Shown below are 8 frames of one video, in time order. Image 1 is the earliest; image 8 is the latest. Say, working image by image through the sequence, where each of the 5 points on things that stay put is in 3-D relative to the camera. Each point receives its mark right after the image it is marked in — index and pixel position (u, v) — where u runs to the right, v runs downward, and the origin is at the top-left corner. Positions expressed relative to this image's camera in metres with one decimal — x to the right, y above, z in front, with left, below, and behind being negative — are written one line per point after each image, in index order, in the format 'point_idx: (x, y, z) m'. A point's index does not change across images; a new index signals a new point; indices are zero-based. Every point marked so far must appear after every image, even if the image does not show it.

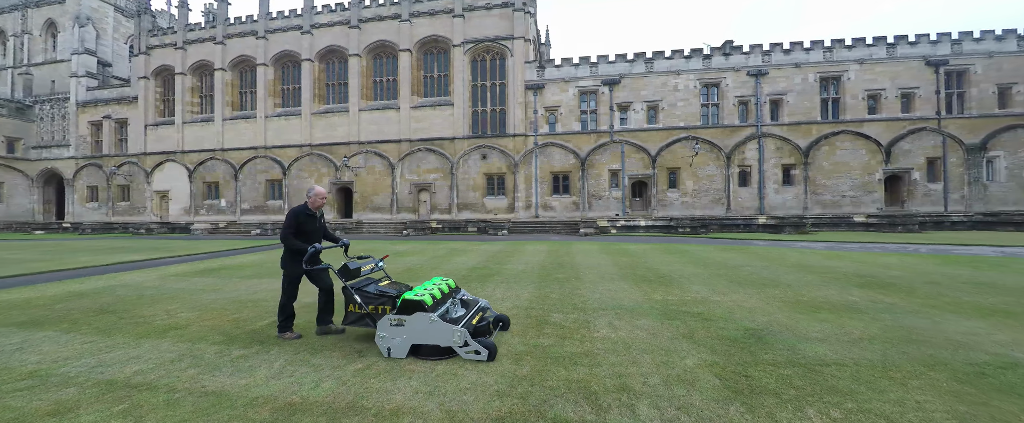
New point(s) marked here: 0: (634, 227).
0: (+6.1, -0.8, +18.5) m
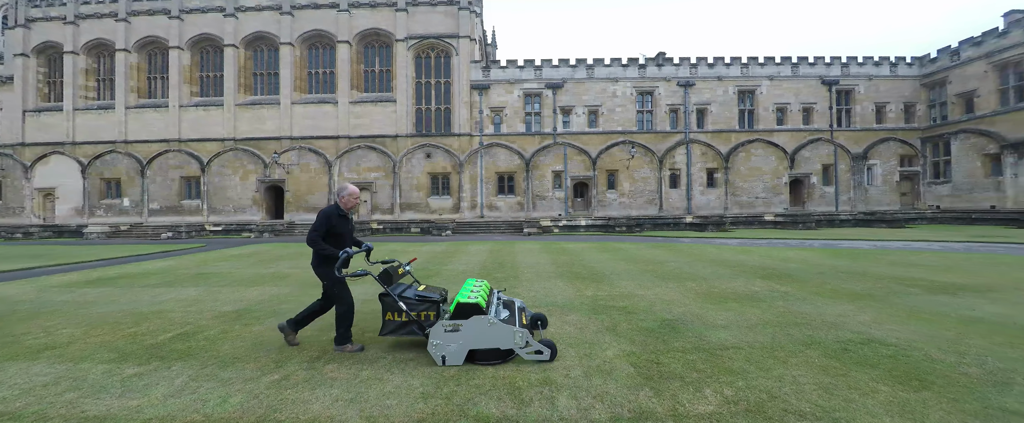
0: (+3.3, -0.8, +19.1) m
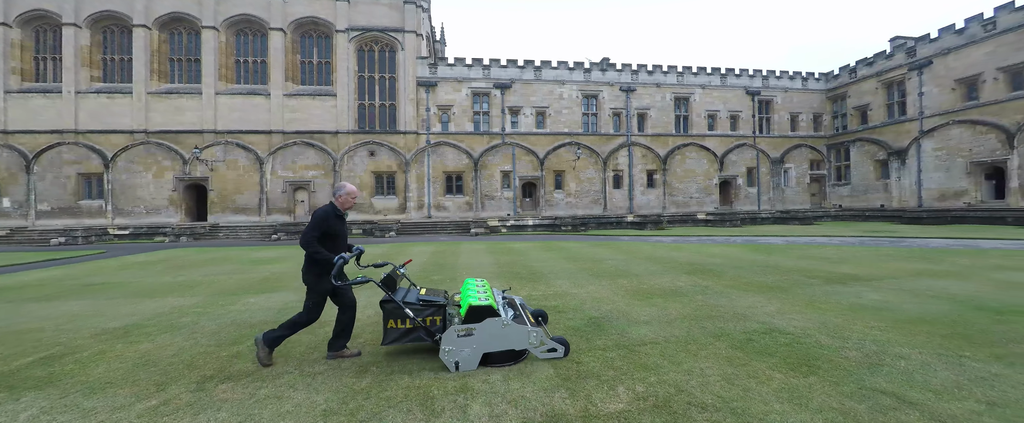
0: (+0.5, -0.8, +19.2) m
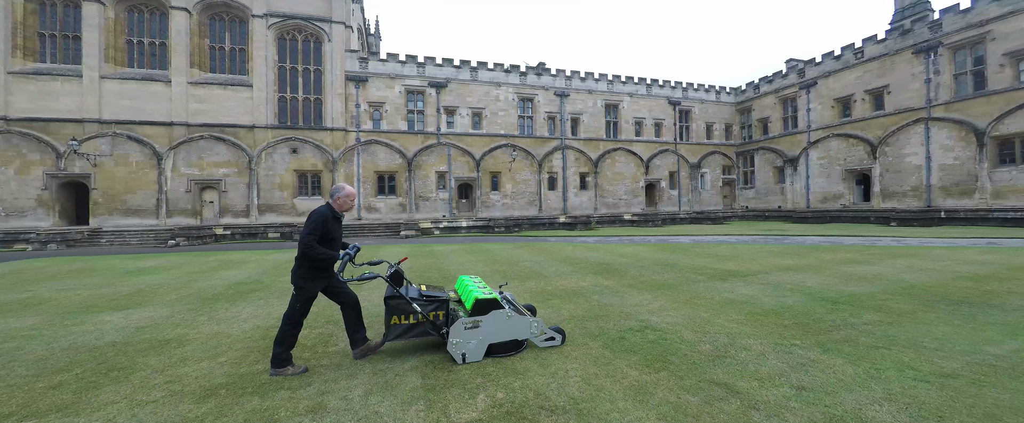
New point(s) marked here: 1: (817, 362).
0: (-2.9, -0.8, +18.9) m
1: (+2.3, -1.1, +2.7) m
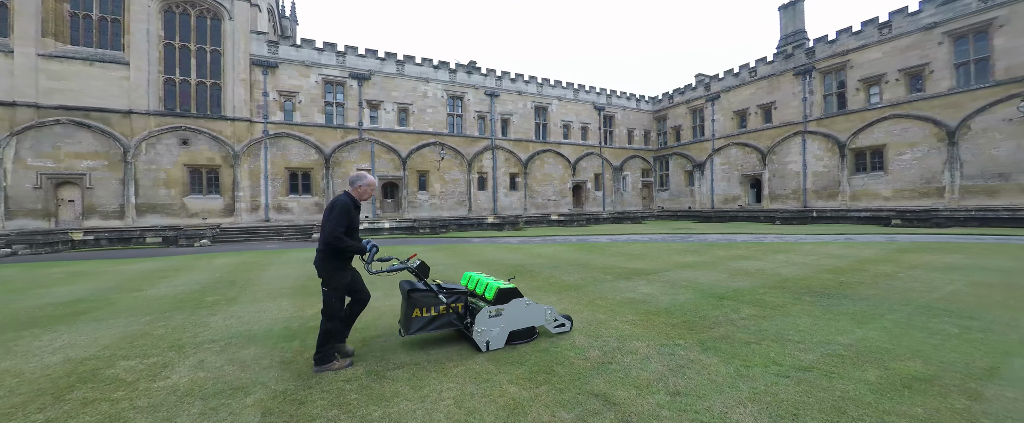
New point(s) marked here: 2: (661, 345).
0: (-6.5, -0.9, +17.8) m
1: (+1.3, -1.1, +2.7) m
2: (+1.2, -1.1, +3.0) m
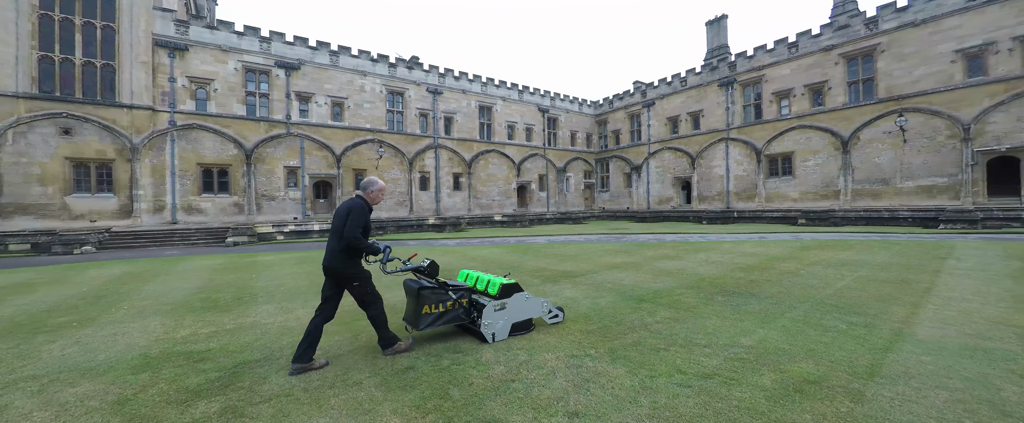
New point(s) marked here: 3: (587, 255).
0: (-9.2, -0.9, +16.4) m
1: (+0.6, -1.1, +2.5) m
2: (+0.5, -1.1, +2.8) m
3: (+1.7, -1.0, +8.4) m
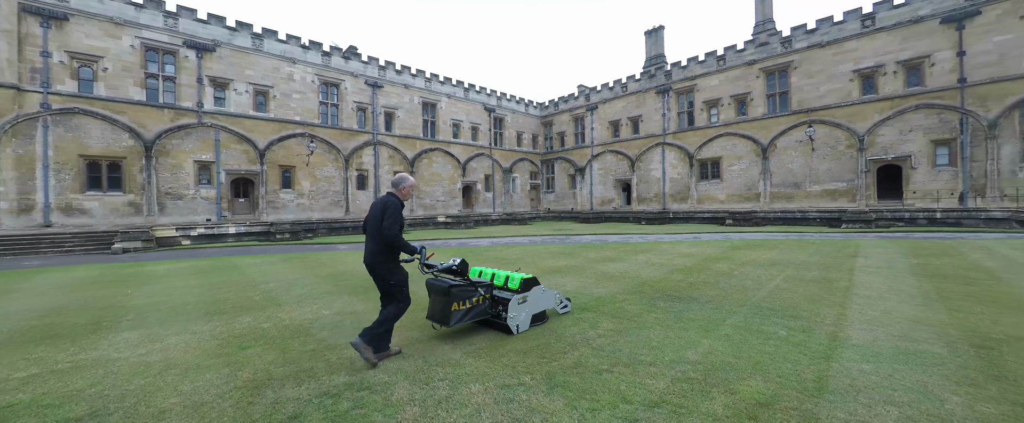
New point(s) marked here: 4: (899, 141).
0: (-11.6, -0.9, +14.5) m
1: (+0.1, -1.2, +2.1) m
2: (-0.1, -1.1, +2.4) m
3: (+0.4, -1.0, +8.0) m
4: (+18.1, +3.3, +17.1) m
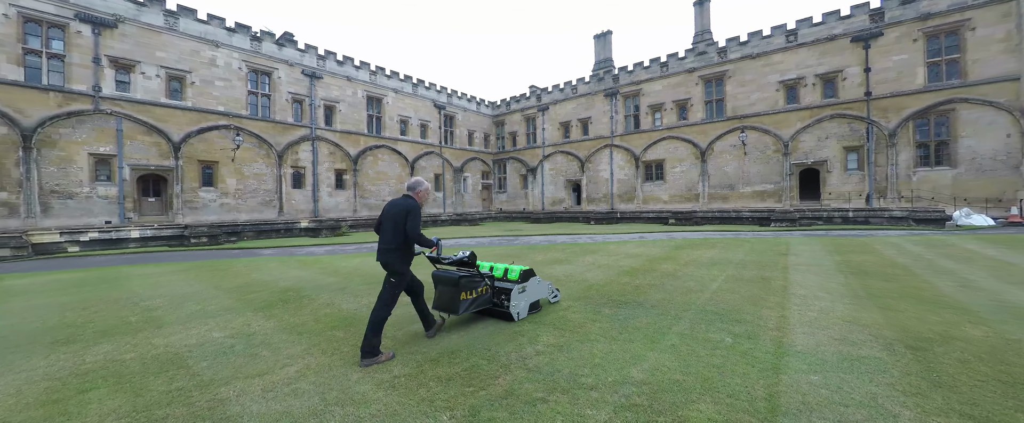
0: (-13.4, -1.0, +12.5) m
1: (-0.3, -1.2, +1.7) m
2: (-0.5, -1.1, +1.9) m
3: (-0.8, -1.0, +7.6) m
4: (+15.6, +3.3, +18.8) m
